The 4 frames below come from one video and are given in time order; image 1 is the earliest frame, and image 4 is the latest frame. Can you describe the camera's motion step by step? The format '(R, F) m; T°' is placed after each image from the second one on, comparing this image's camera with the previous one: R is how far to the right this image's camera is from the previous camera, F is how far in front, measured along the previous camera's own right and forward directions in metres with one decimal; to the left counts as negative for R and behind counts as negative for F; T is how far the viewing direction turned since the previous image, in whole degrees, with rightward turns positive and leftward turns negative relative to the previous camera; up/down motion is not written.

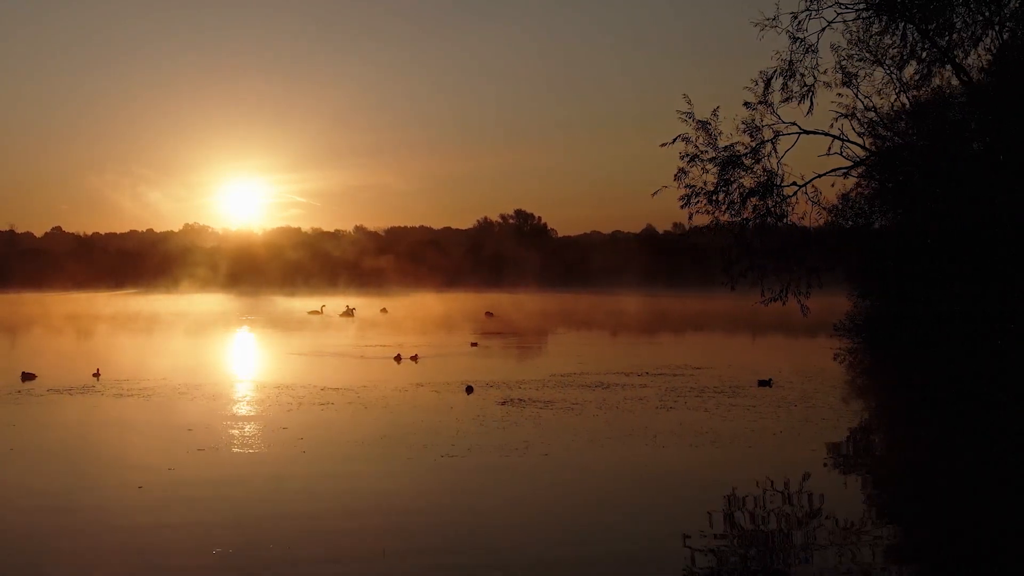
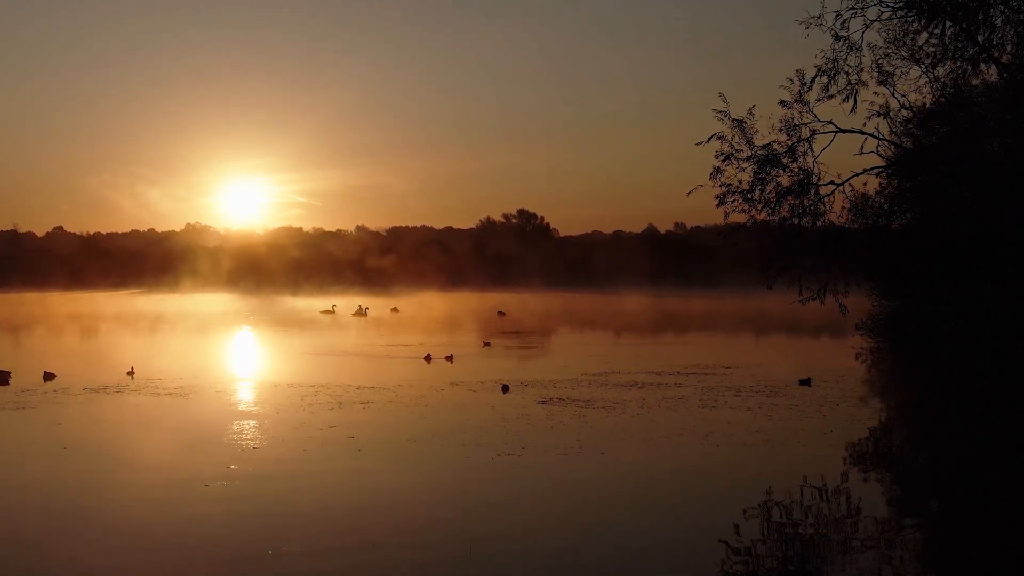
(-0.5, 0.0) m; 0°
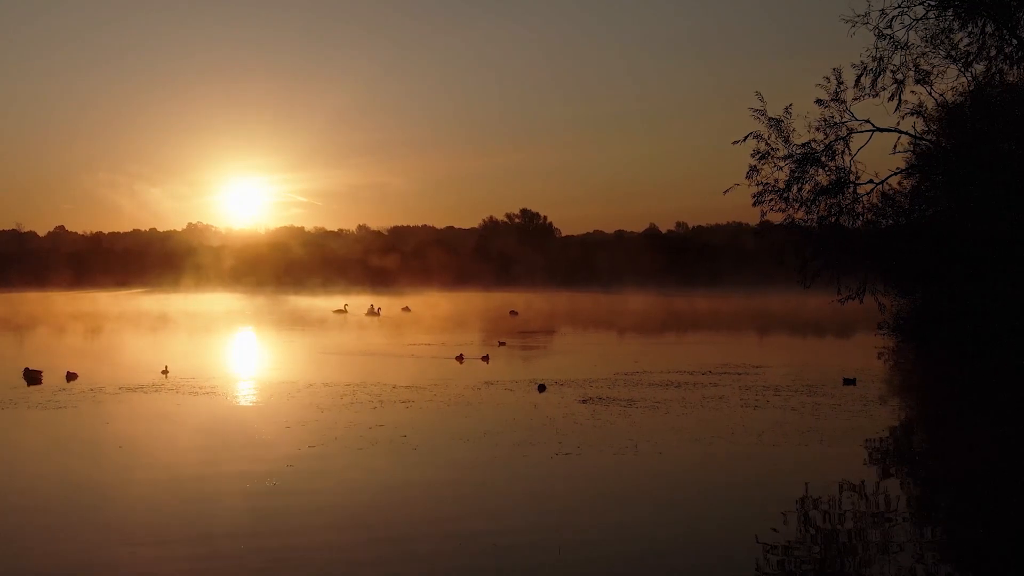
(-0.5, 0.0) m; 0°
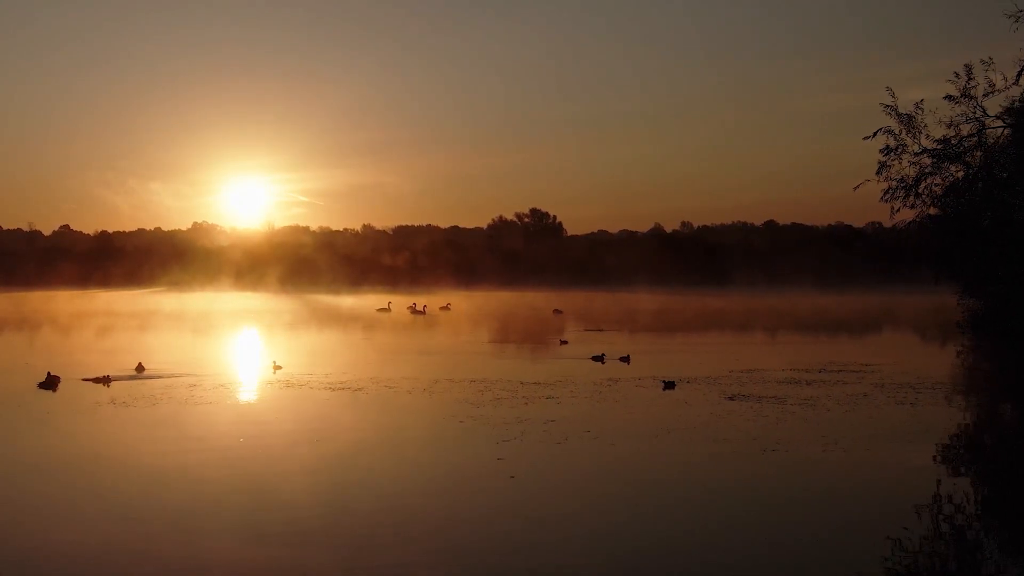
(-1.8, +0.1) m; 0°
